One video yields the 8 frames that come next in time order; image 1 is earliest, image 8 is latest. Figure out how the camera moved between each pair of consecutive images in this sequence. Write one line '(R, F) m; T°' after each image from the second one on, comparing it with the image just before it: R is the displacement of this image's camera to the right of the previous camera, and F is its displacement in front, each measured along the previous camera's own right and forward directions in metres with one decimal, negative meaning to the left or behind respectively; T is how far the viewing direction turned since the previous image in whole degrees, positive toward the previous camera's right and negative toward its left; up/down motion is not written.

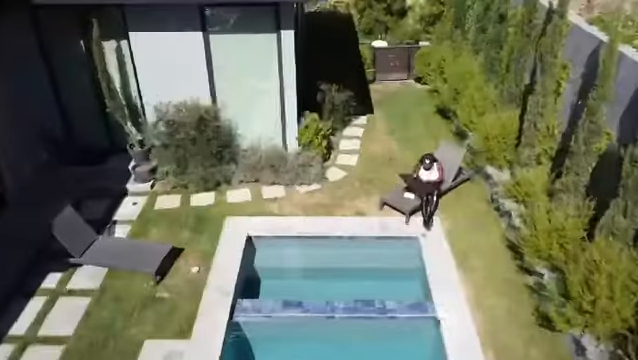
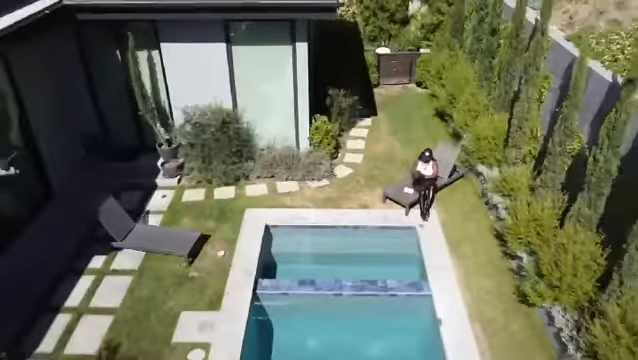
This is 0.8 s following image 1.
(-0.1, -1.2) m; 0°
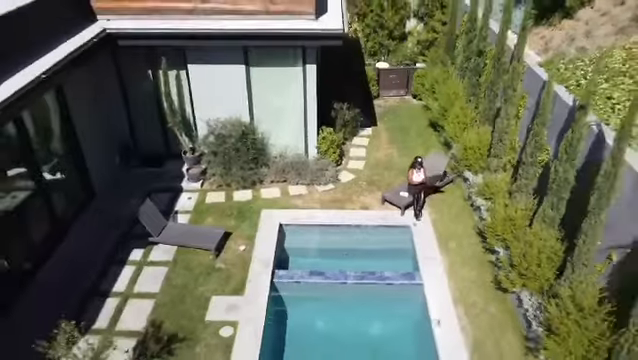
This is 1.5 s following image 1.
(-0.2, -1.5) m; 0°
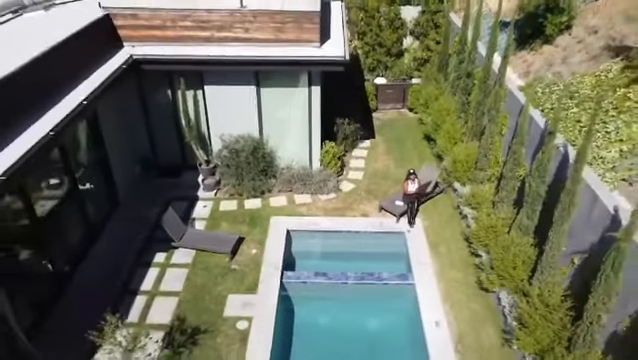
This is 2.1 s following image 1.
(-0.1, -1.3) m; 0°
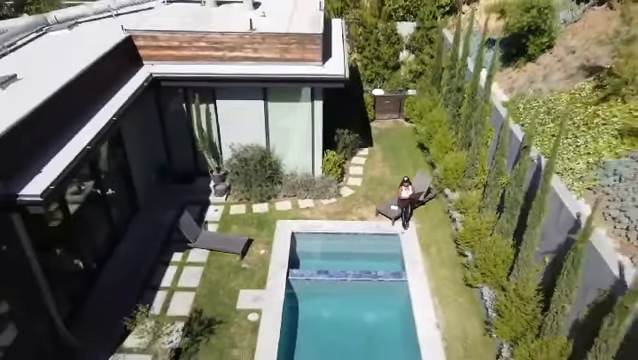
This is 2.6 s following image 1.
(-0.1, -1.3) m; 0°
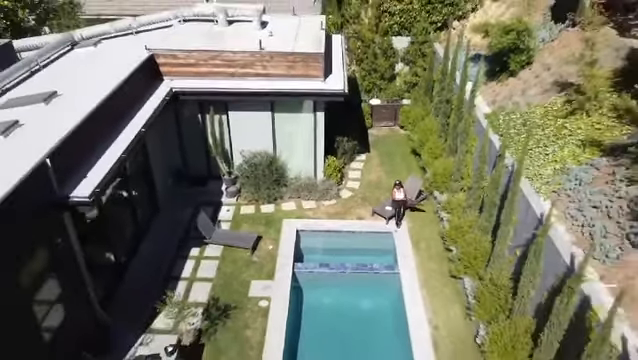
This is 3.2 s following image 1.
(-0.1, -1.6) m; 0°
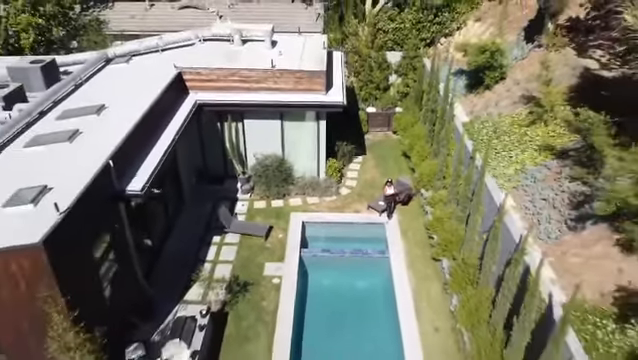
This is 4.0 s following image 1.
(-0.1, -2.7) m; 0°
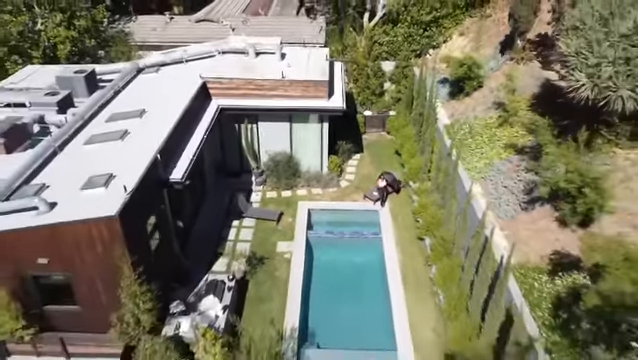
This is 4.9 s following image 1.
(-0.1, -3.2) m; 0°
